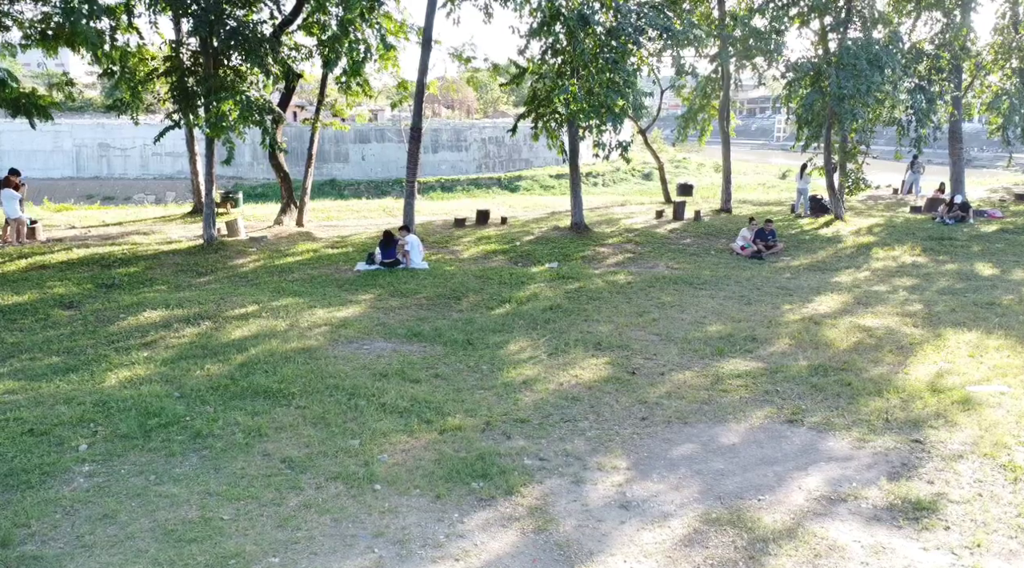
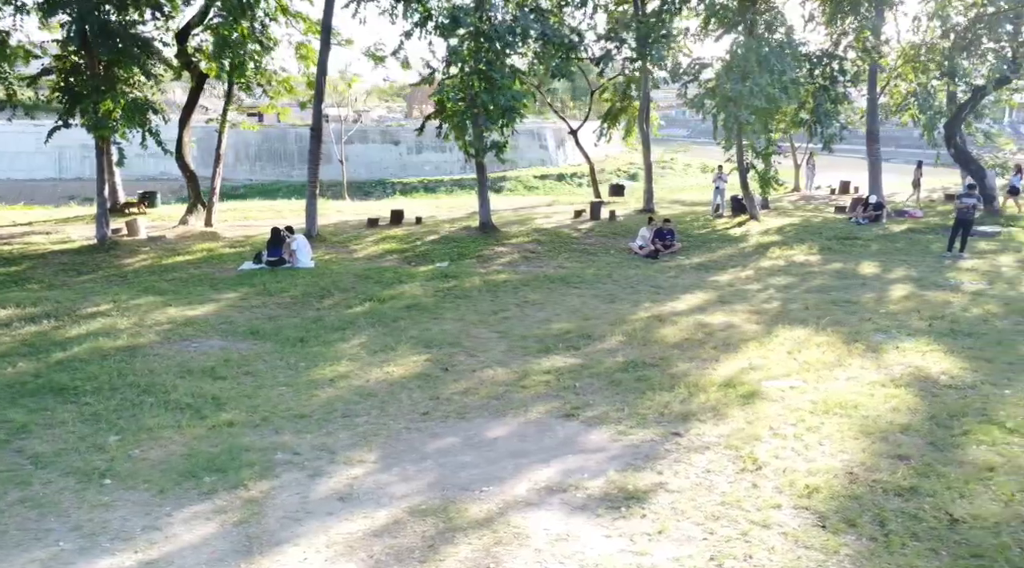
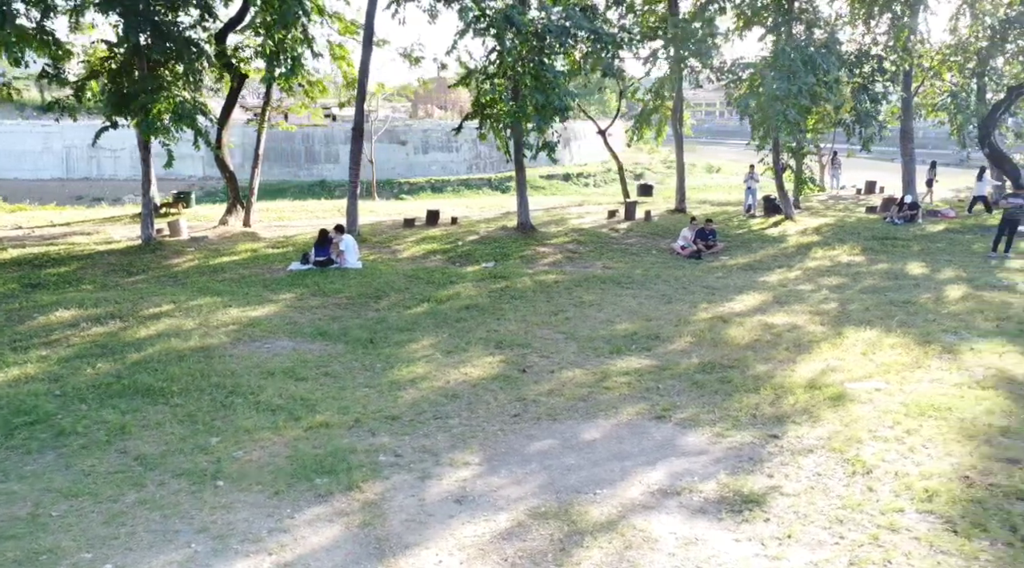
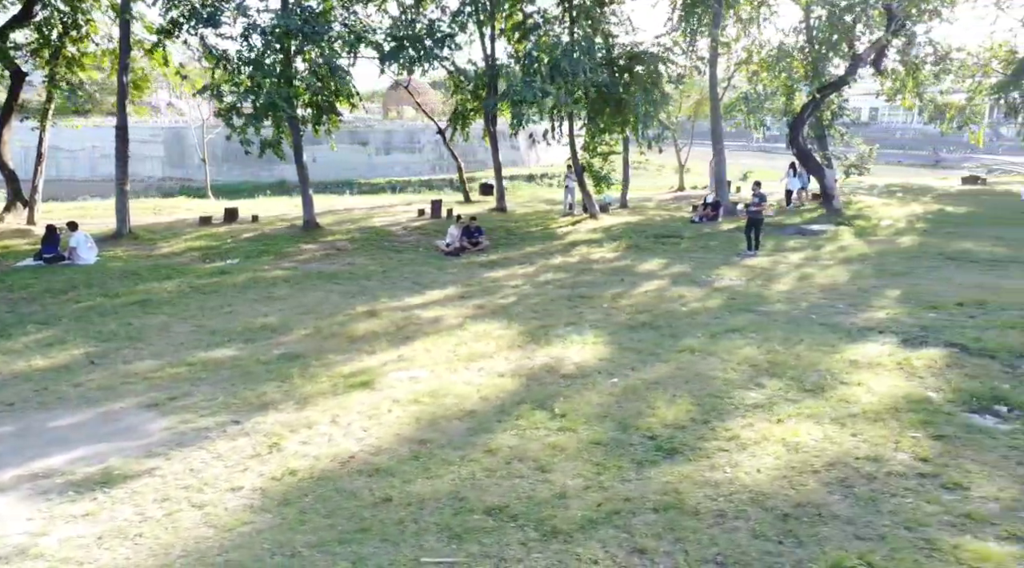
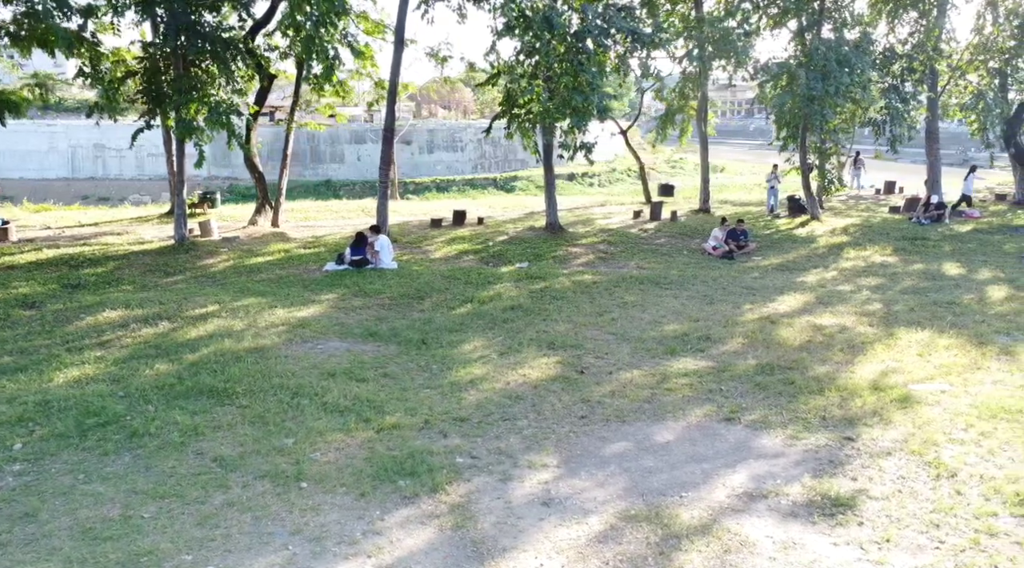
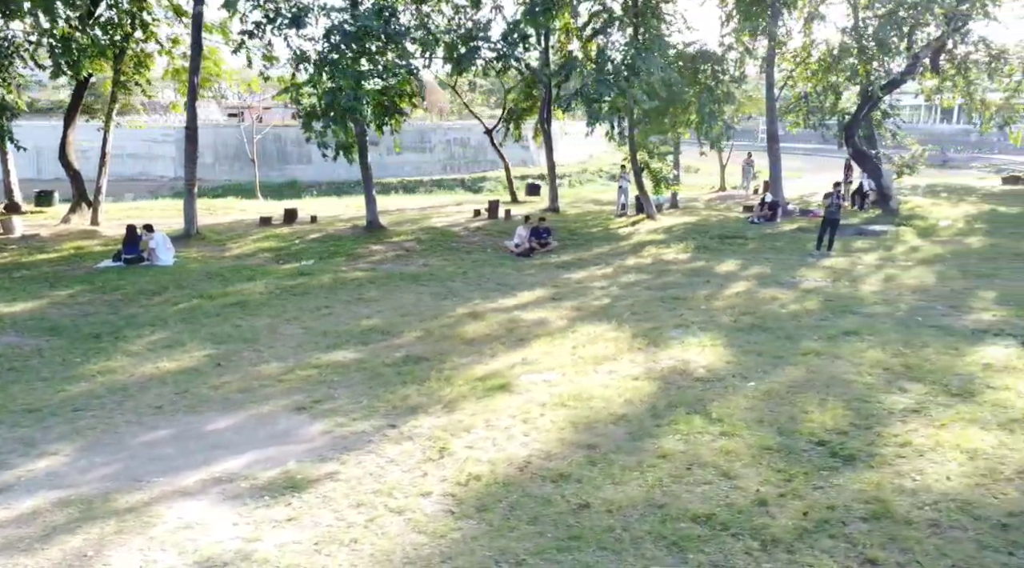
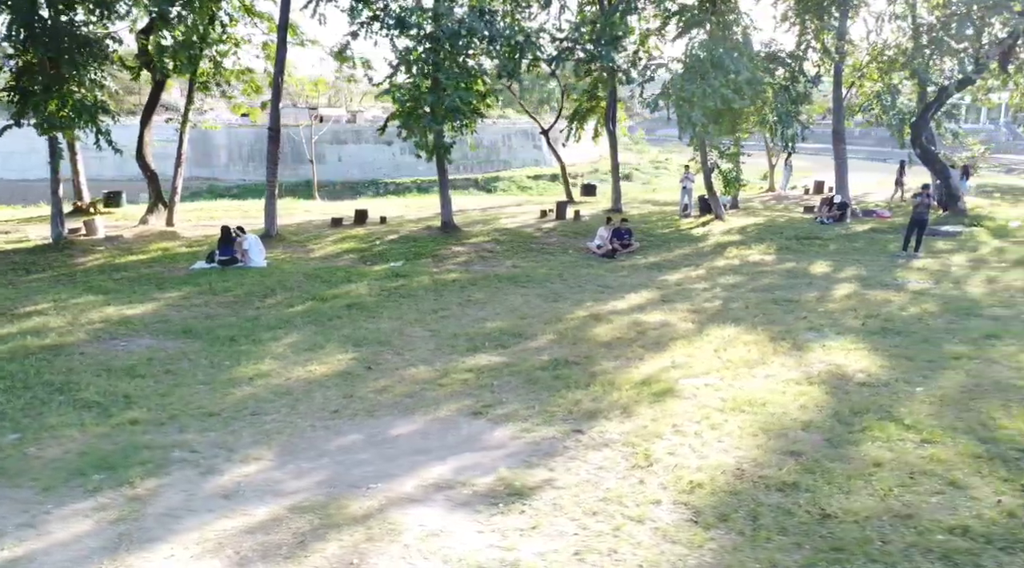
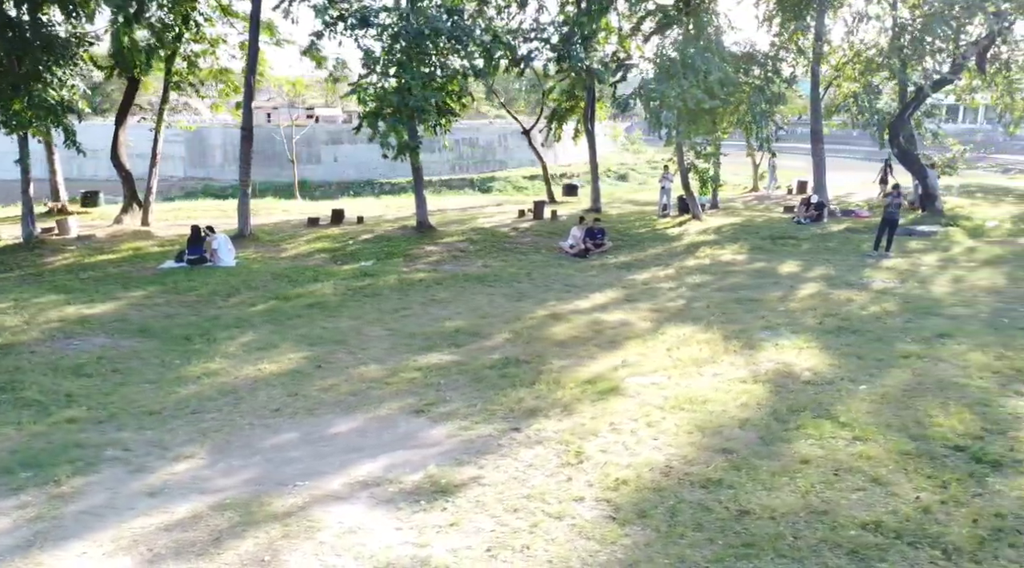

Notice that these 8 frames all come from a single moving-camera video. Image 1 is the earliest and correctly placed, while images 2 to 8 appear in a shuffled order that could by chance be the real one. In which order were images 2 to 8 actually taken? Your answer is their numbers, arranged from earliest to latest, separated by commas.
5, 3, 2, 7, 8, 6, 4
